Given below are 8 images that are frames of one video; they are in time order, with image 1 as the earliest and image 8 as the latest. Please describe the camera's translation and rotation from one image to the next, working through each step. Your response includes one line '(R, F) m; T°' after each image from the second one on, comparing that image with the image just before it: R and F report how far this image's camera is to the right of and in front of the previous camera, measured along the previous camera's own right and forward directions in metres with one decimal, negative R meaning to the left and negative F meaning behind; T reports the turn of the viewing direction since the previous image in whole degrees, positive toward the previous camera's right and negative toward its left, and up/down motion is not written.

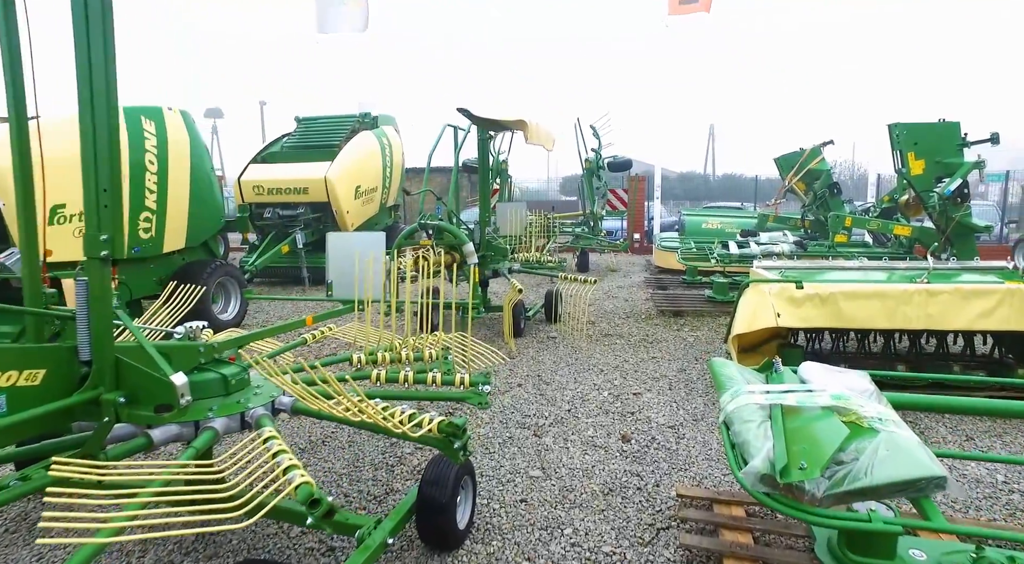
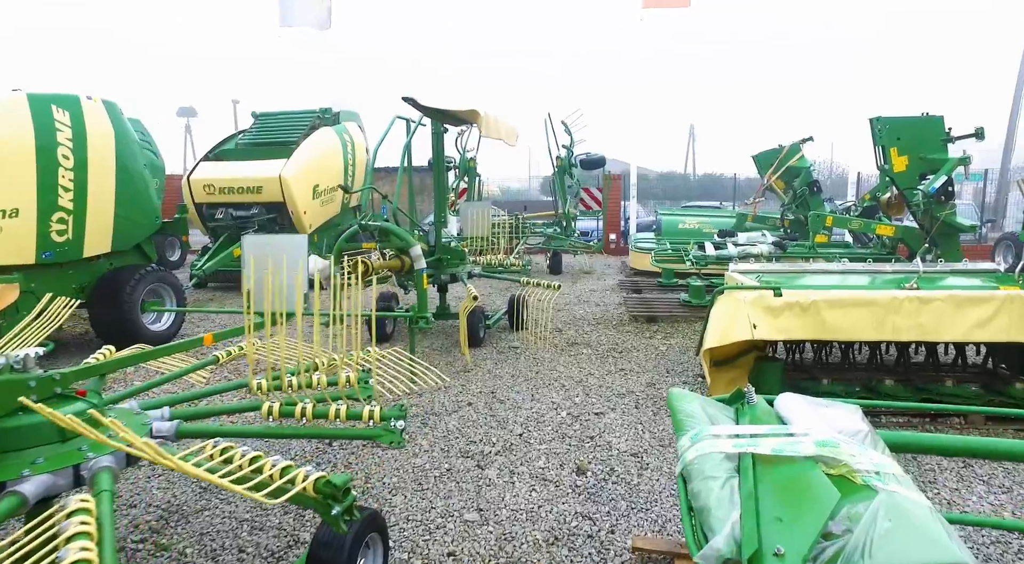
(+0.2, +0.4) m; +1°
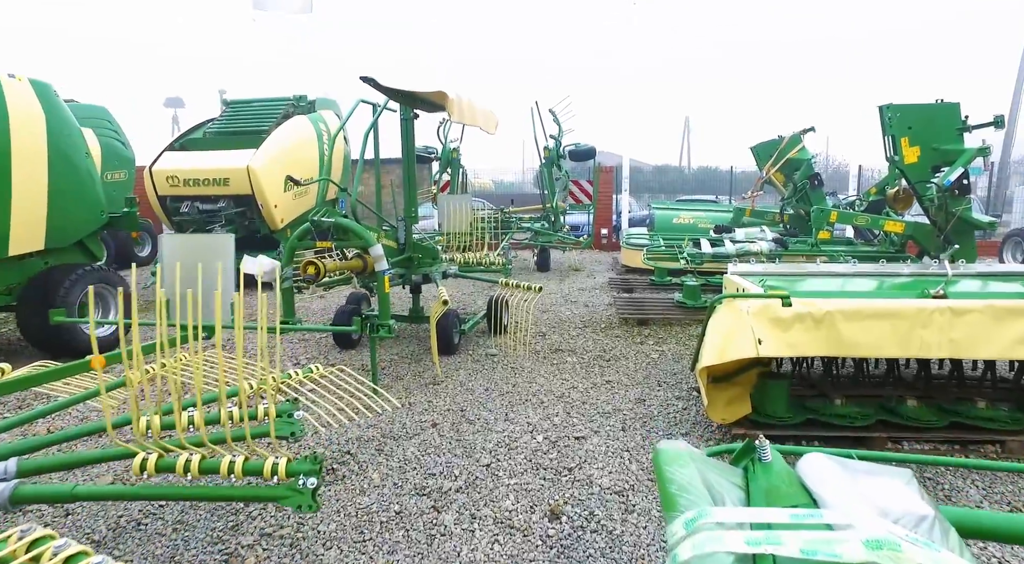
(+0.1, +0.4) m; 0°
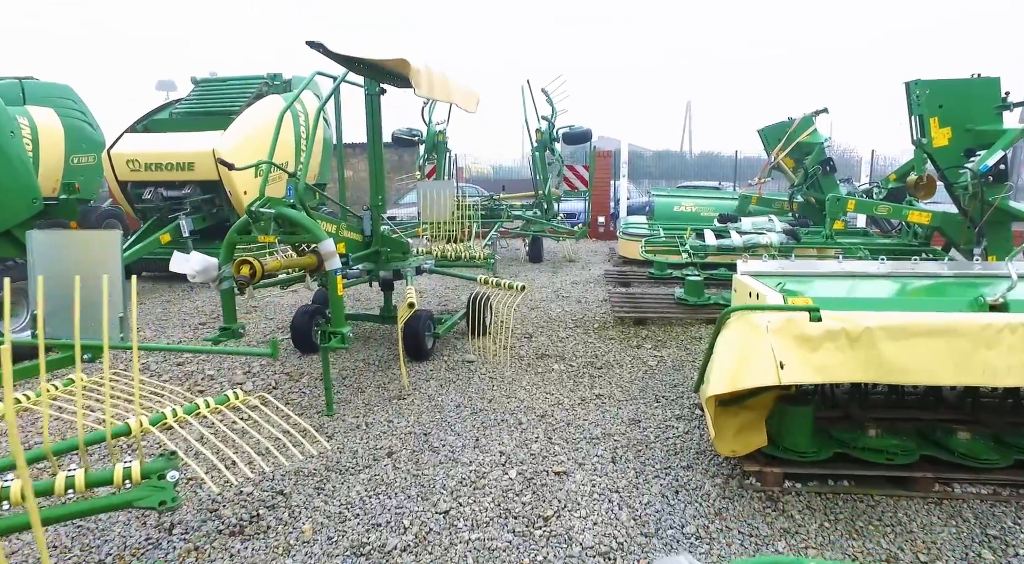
(+0.1, +0.5) m; 0°
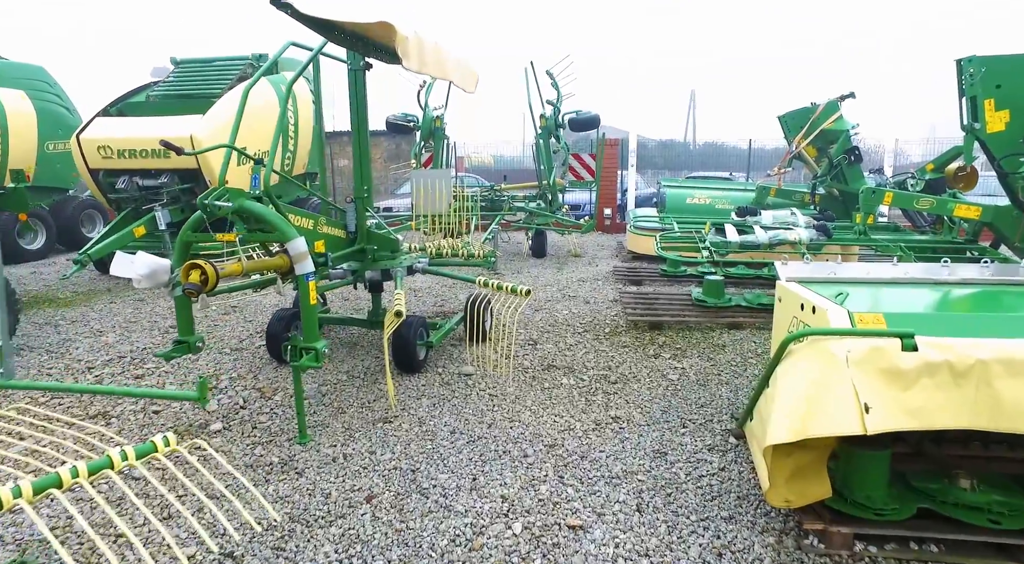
(0.0, +0.5) m; 0°
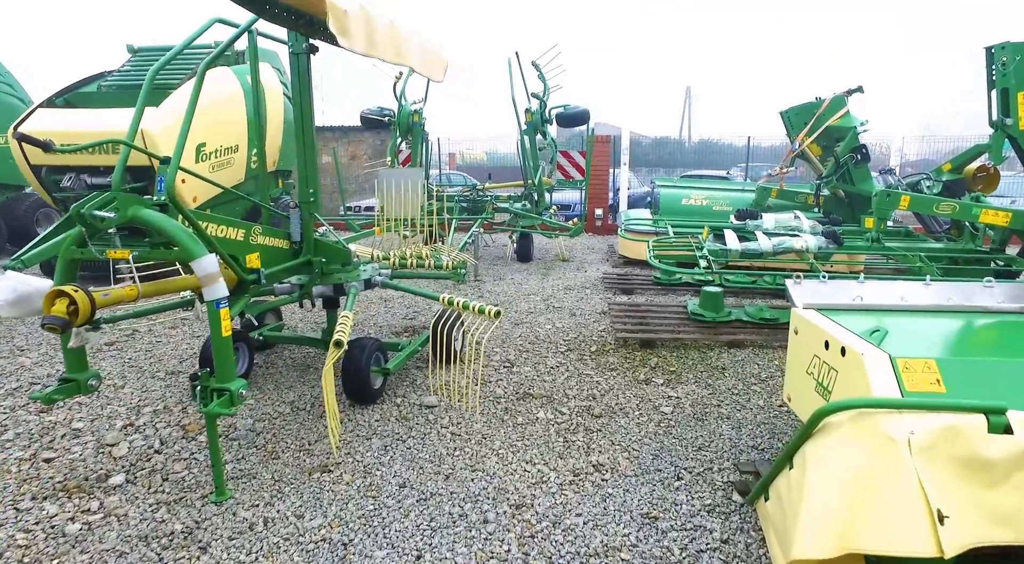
(+0.1, +0.5) m; 0°
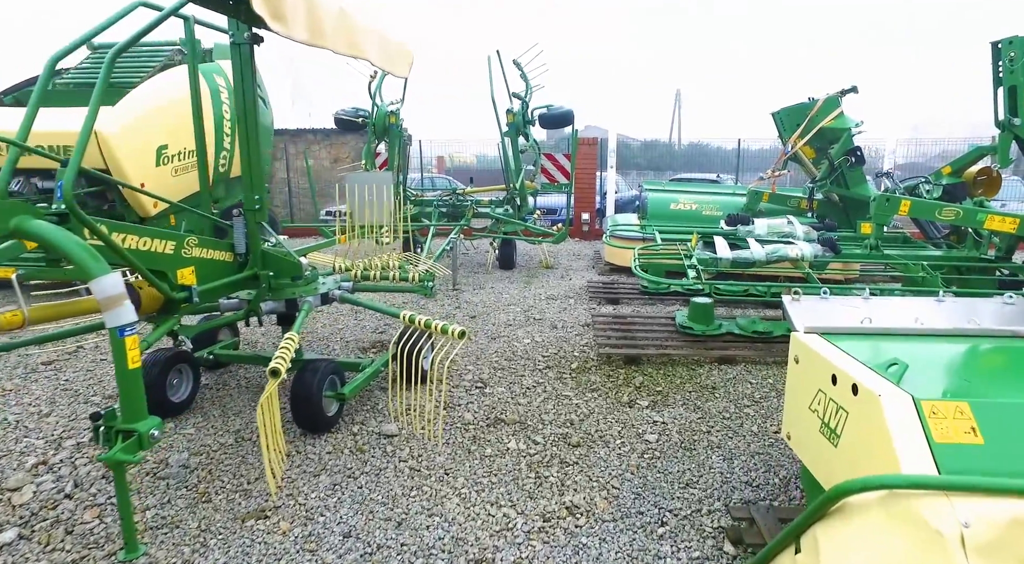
(+0.1, +0.3) m; +1°
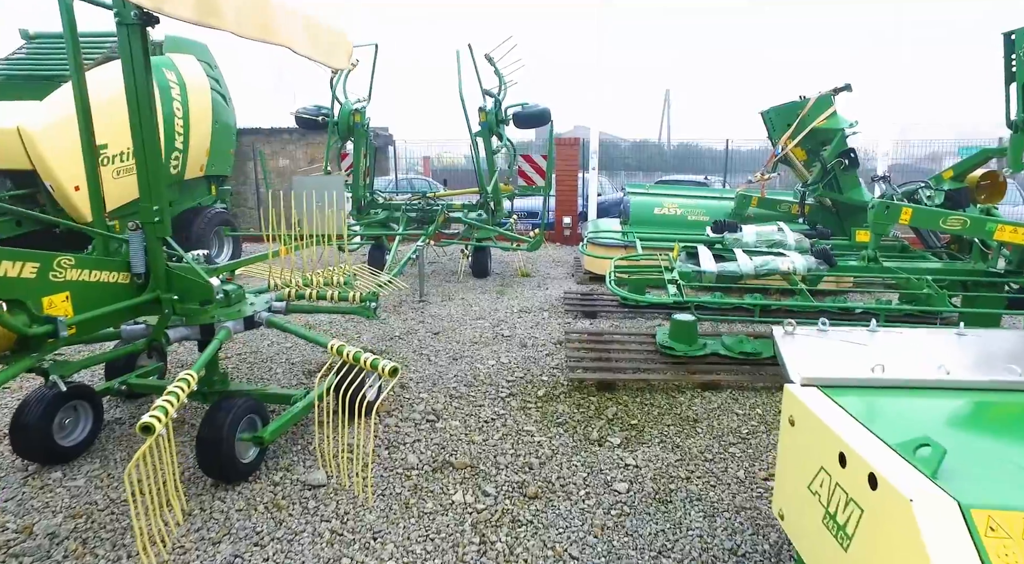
(+0.2, +0.4) m; +1°
